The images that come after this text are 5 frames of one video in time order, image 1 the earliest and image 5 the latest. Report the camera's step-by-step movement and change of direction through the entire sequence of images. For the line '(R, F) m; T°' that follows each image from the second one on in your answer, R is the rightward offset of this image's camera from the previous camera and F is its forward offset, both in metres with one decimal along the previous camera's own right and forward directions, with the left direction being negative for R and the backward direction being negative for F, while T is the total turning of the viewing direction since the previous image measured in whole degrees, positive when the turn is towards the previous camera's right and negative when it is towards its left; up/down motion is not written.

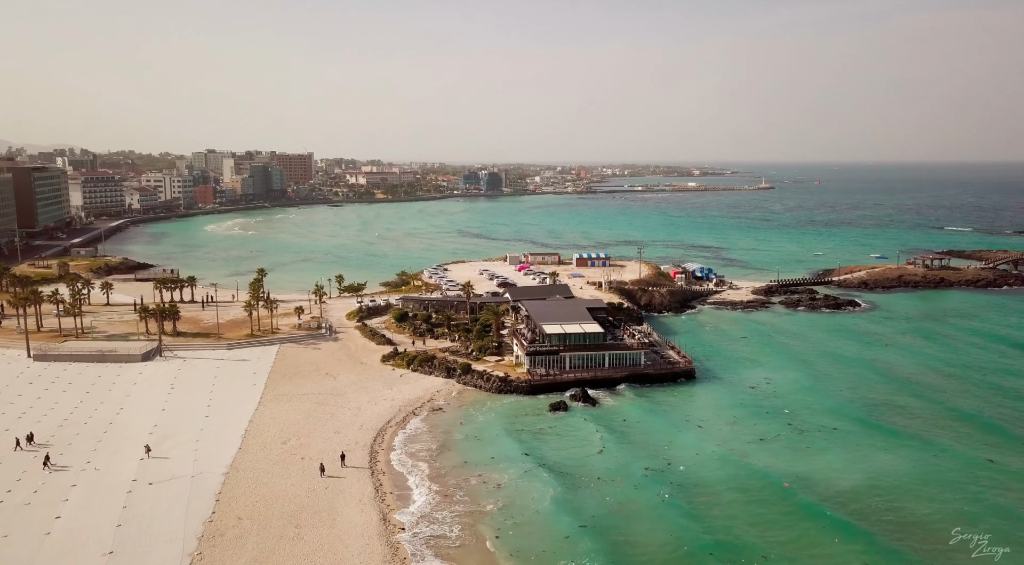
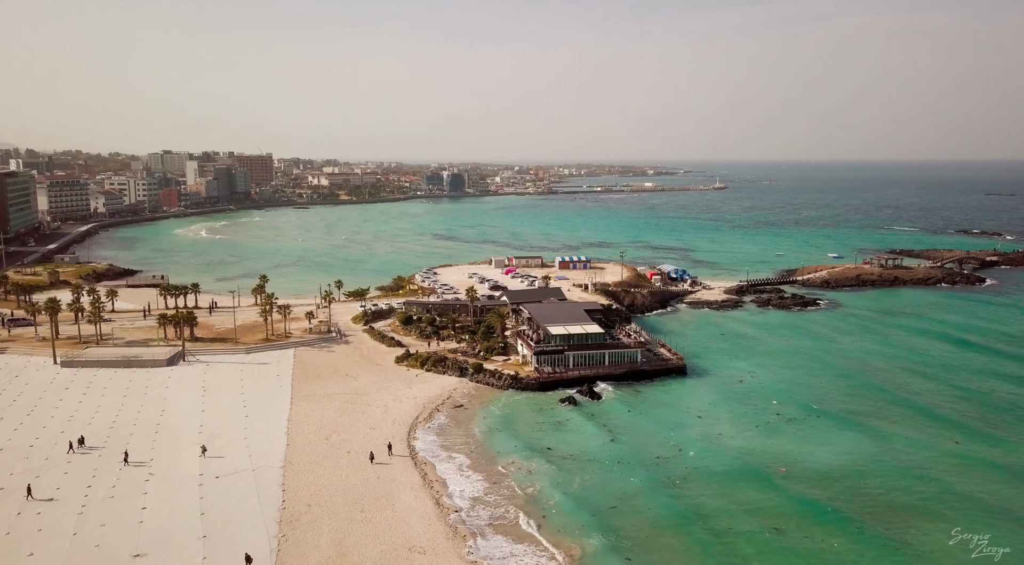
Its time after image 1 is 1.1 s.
(-2.4, -2.6) m; +3°
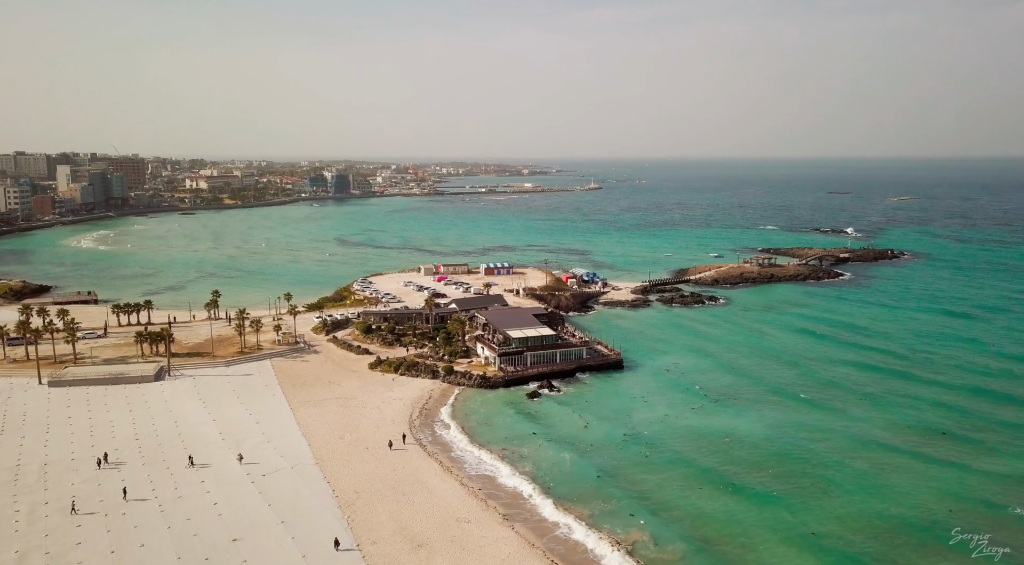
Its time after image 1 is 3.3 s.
(-4.8, -4.6) m; +9°
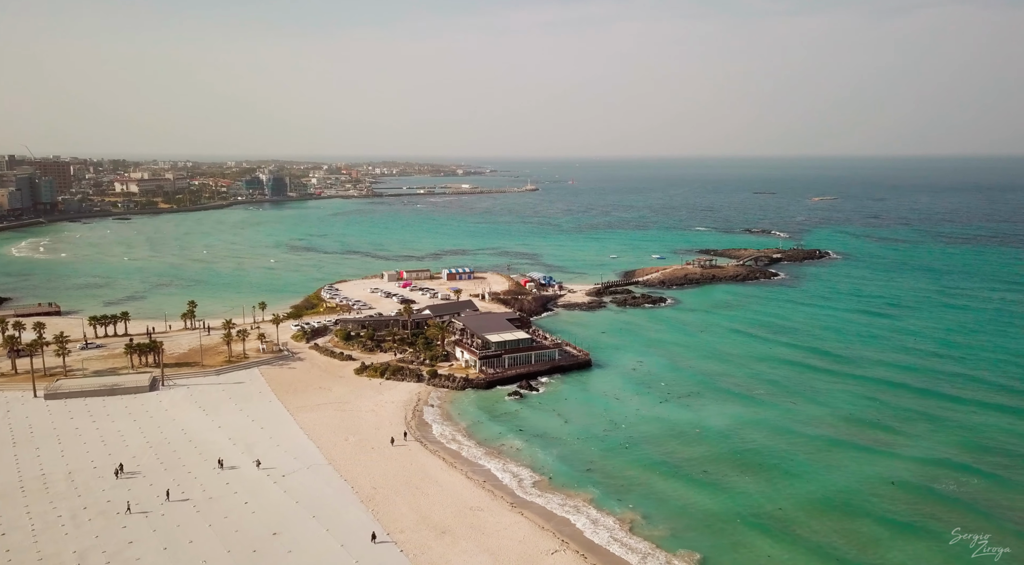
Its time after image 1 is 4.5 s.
(-2.6, -2.8) m; +5°
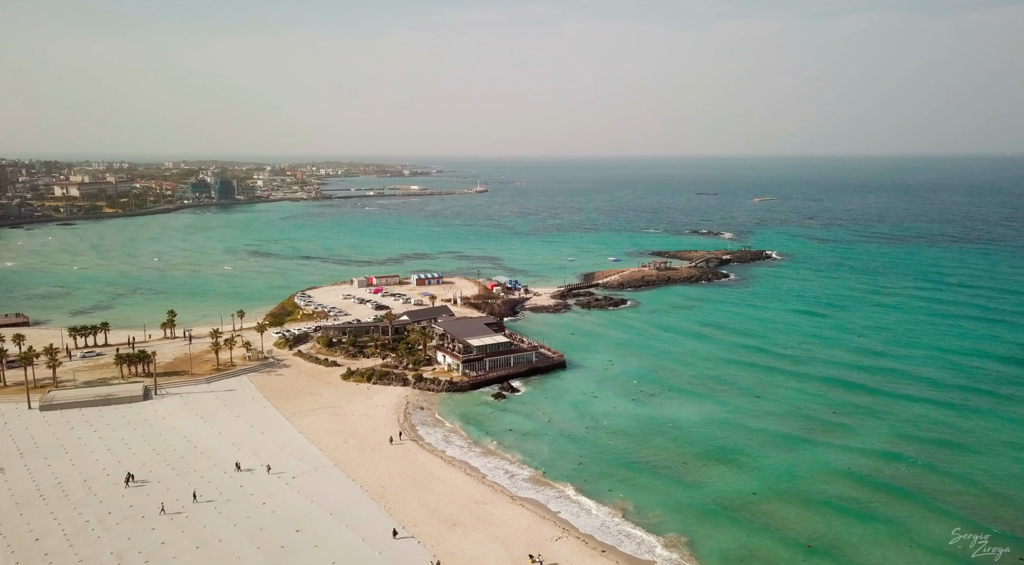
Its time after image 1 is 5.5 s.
(-2.1, -2.3) m; +4°
